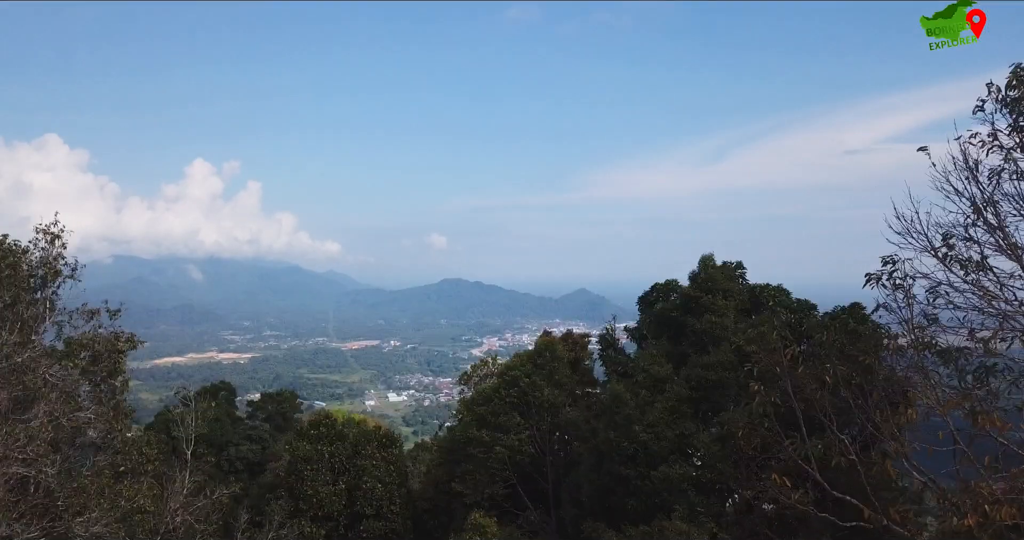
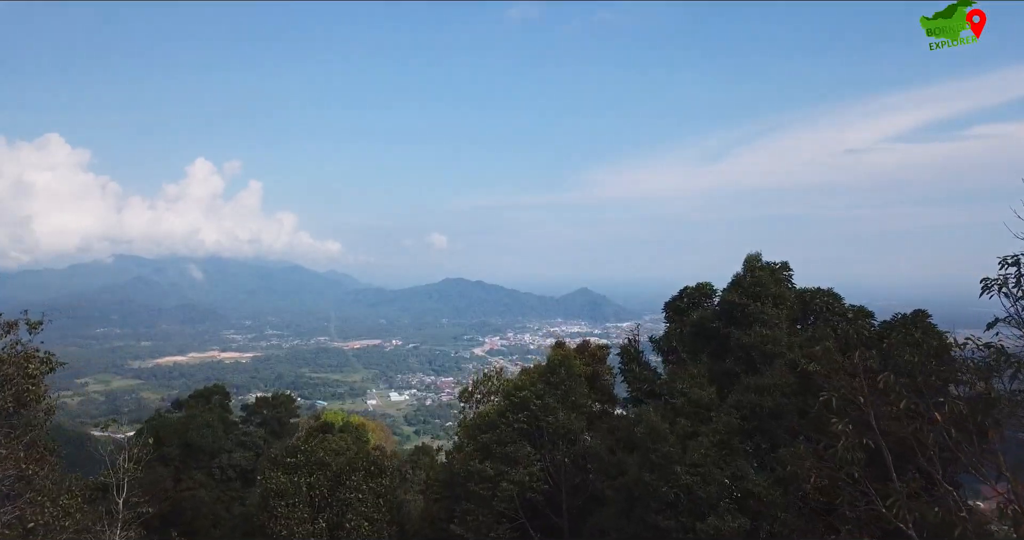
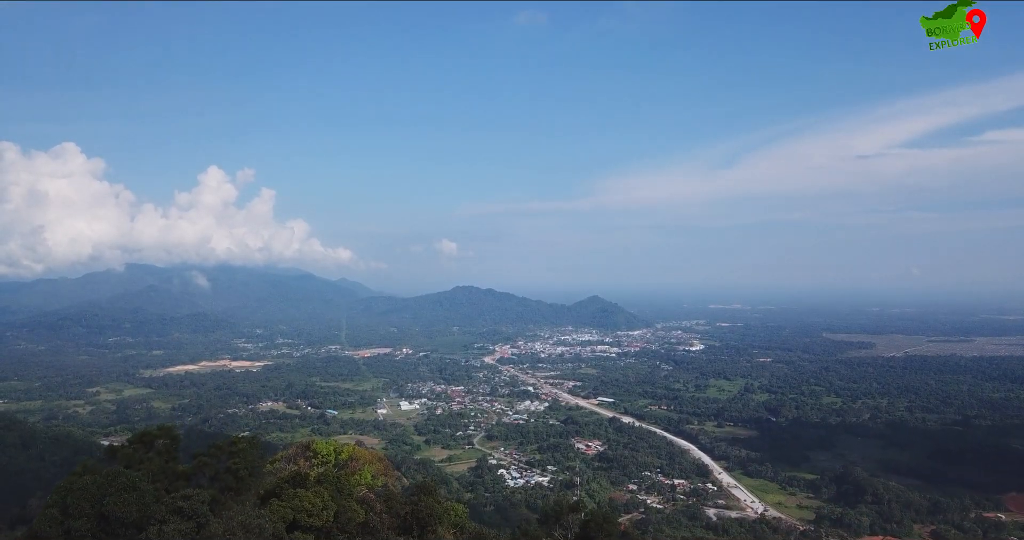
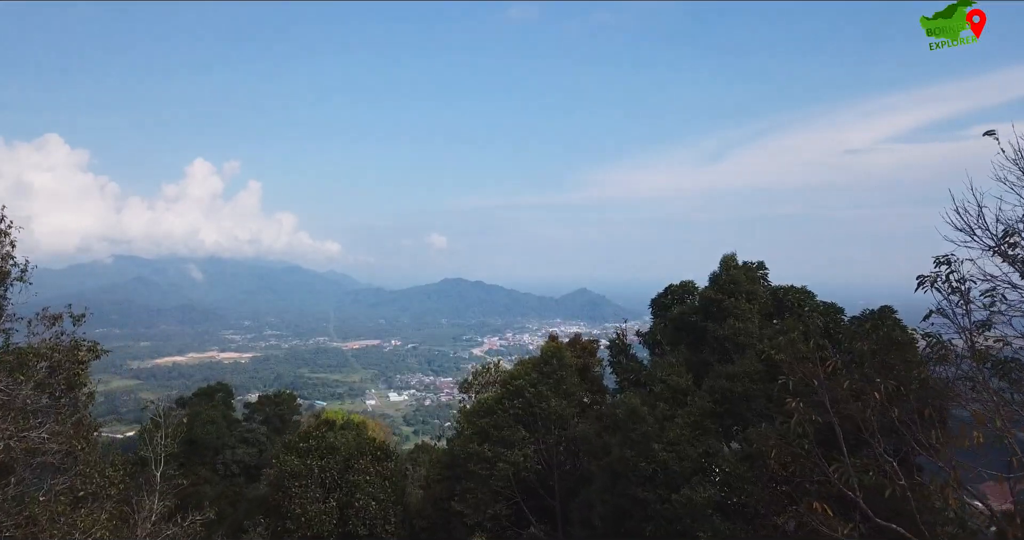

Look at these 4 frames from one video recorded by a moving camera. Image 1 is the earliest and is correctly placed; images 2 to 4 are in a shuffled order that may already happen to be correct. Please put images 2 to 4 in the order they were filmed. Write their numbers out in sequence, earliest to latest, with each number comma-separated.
4, 2, 3
